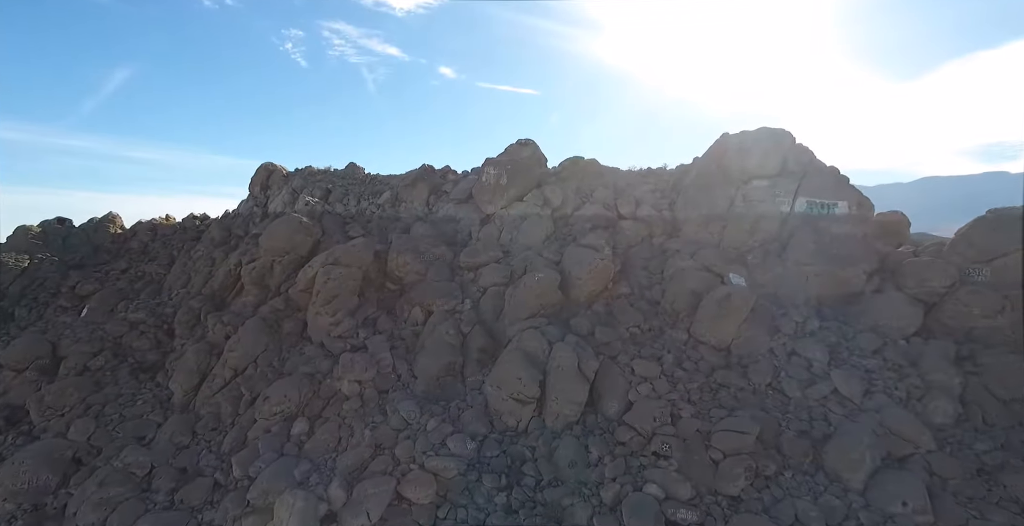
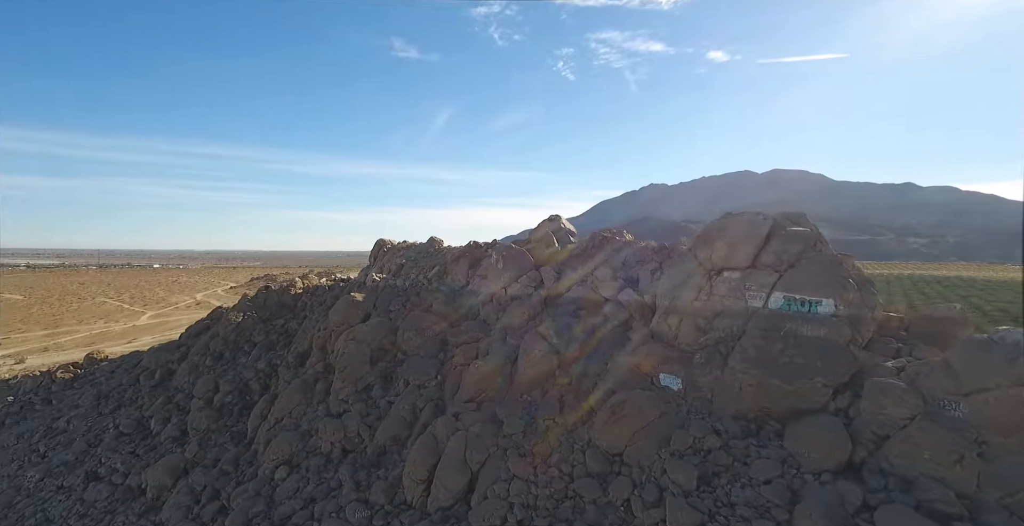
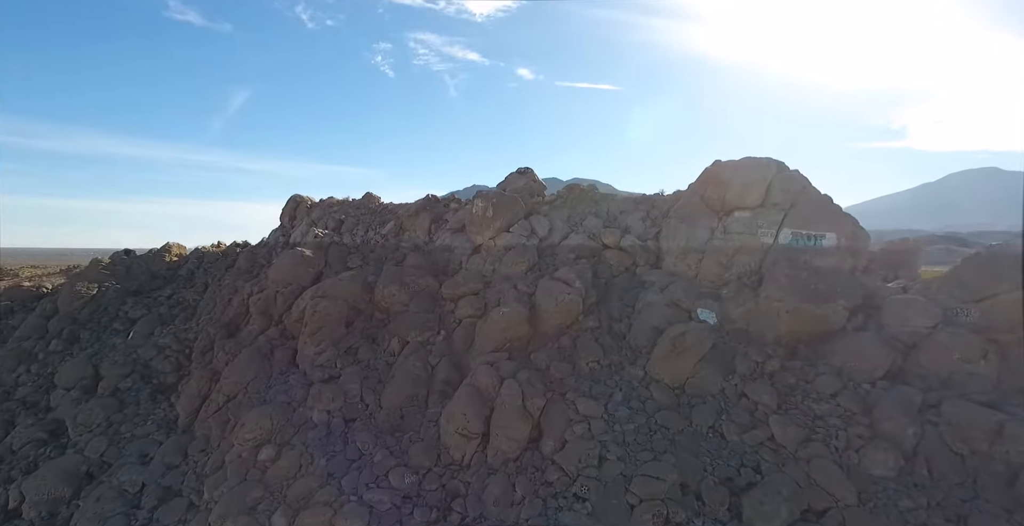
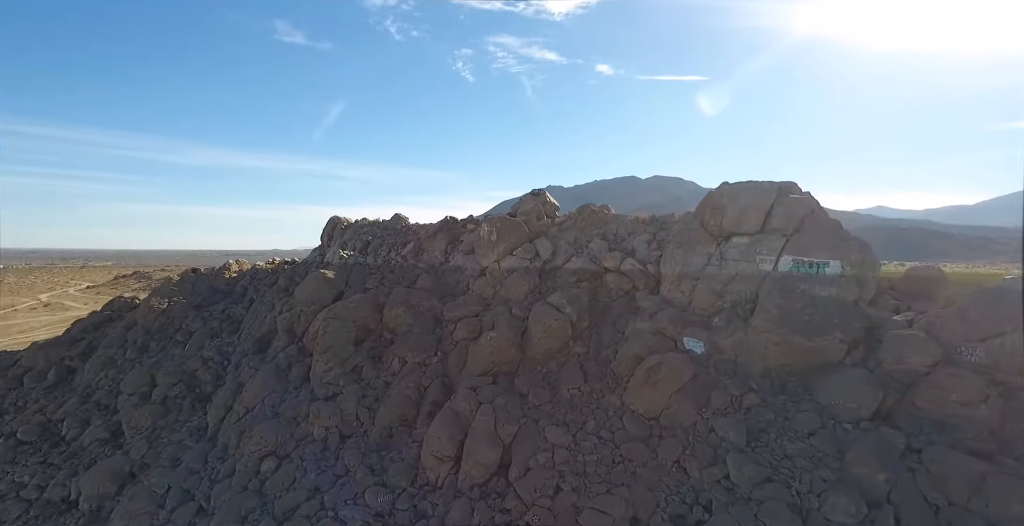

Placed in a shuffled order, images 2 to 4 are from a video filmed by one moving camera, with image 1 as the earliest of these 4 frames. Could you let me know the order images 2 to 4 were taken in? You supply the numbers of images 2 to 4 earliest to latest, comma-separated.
3, 4, 2
